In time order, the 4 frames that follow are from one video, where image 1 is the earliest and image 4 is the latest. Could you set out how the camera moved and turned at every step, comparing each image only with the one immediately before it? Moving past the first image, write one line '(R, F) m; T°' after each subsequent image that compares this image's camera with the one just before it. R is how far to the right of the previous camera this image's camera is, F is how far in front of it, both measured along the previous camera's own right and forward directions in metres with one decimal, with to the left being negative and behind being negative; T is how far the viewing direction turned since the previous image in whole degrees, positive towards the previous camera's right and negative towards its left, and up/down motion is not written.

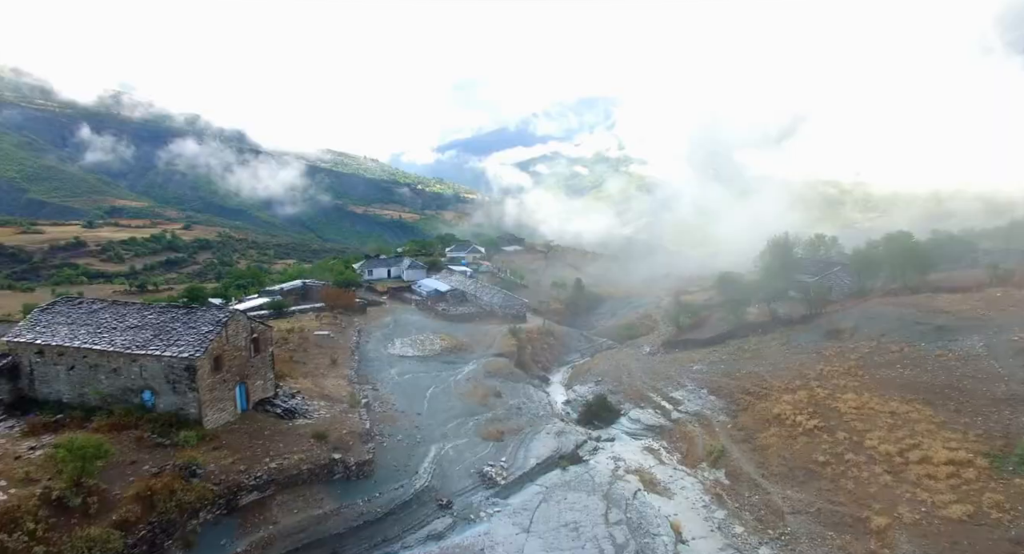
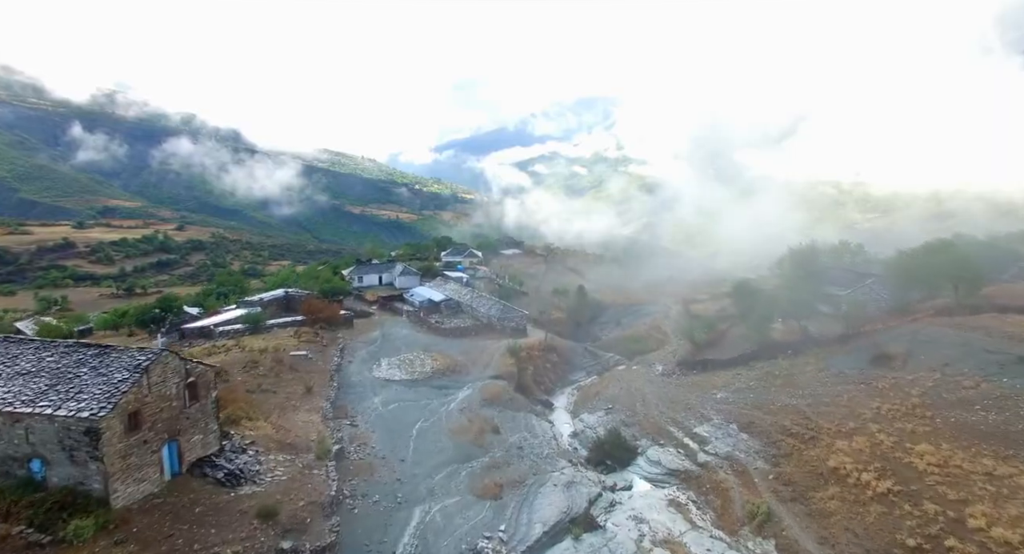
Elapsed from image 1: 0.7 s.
(-0.1, +4.2) m; 0°
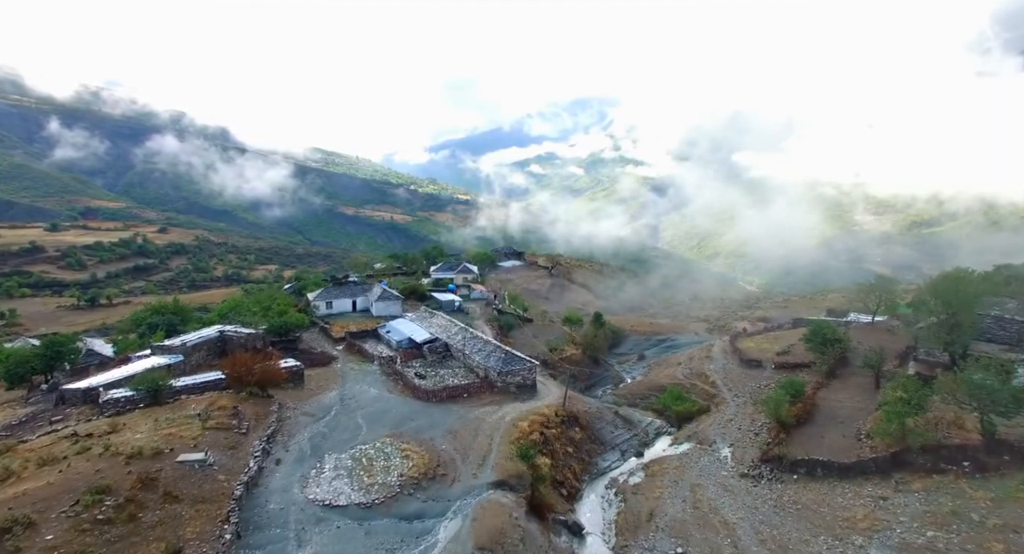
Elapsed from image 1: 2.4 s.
(-0.6, +12.7) m; 0°
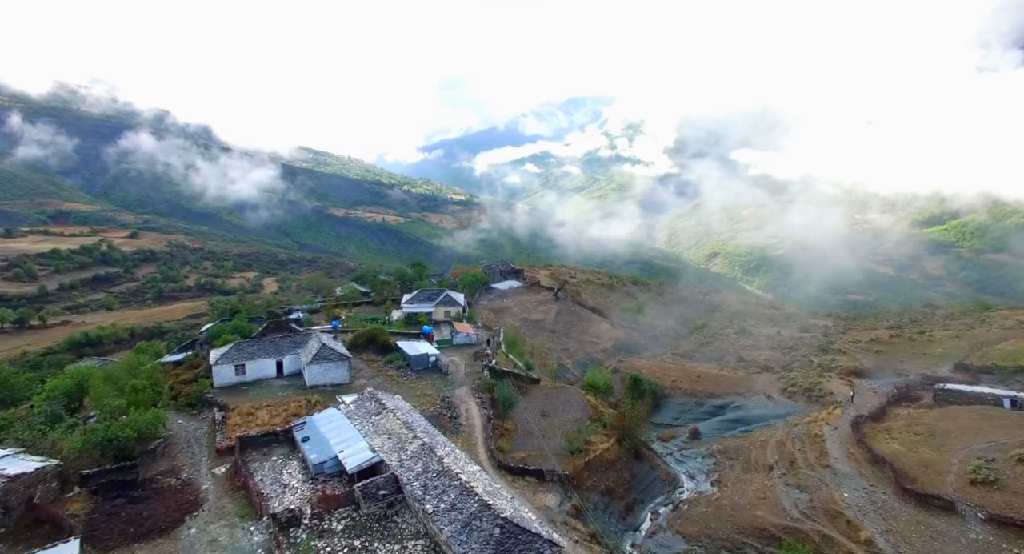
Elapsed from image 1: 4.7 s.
(-0.2, +19.0) m; 0°
